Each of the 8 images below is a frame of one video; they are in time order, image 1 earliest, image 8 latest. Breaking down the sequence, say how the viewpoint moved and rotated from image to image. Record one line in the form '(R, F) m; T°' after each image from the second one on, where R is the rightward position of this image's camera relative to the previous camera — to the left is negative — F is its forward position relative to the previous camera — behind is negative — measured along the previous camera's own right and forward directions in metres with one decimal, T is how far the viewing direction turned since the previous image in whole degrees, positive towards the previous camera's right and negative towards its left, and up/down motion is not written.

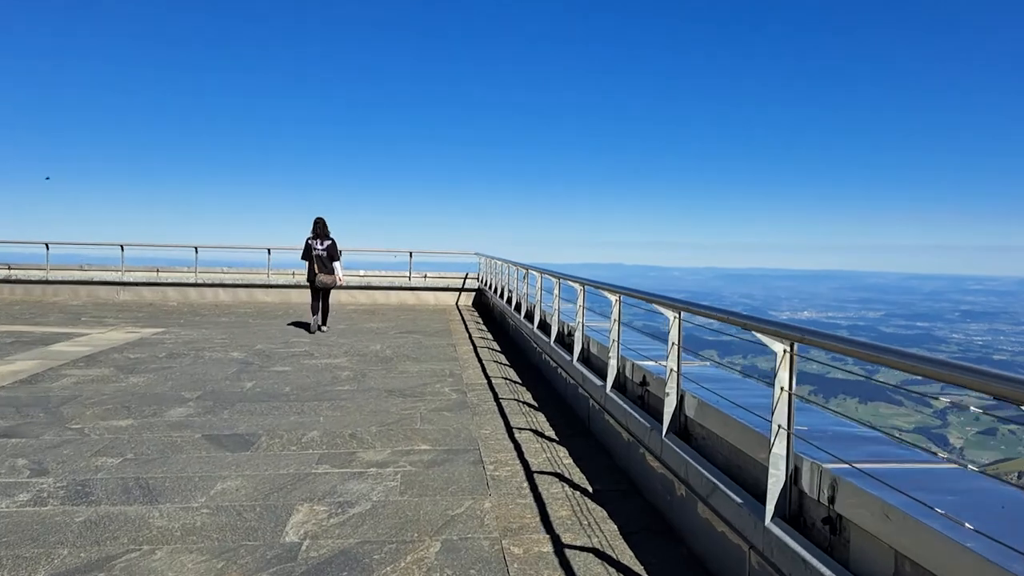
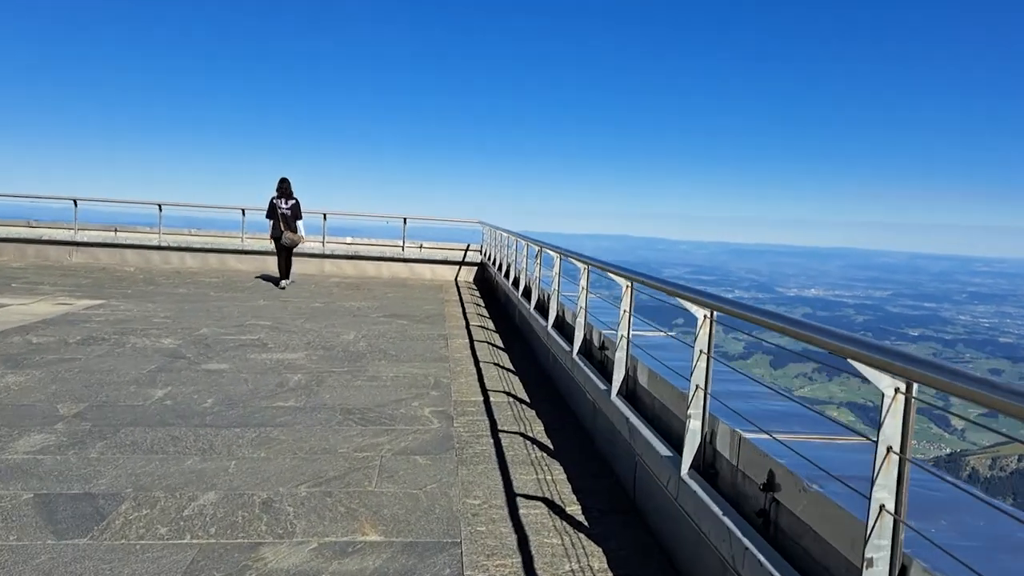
(0.0, +1.8) m; 0°
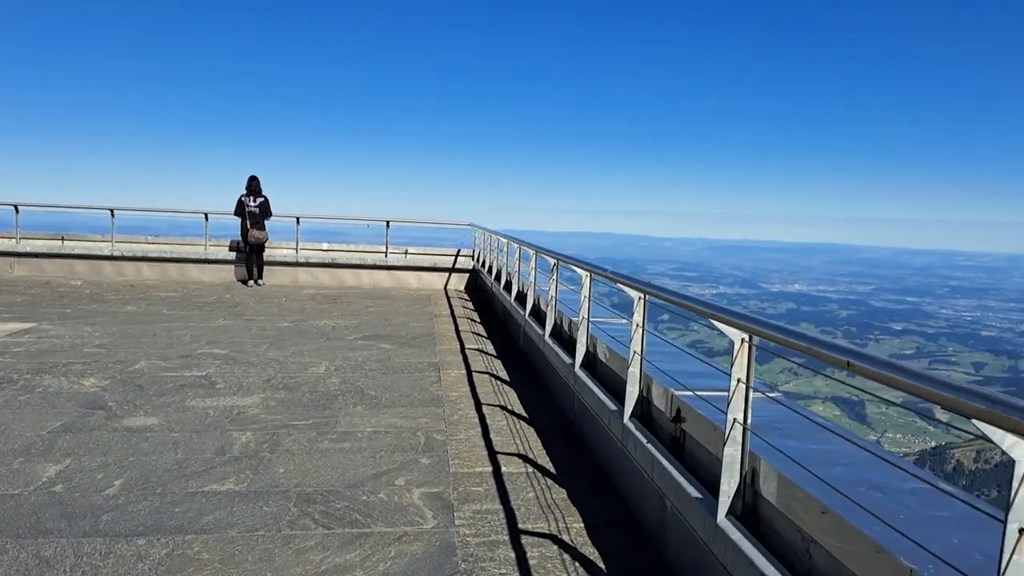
(-0.1, +1.3) m; +1°
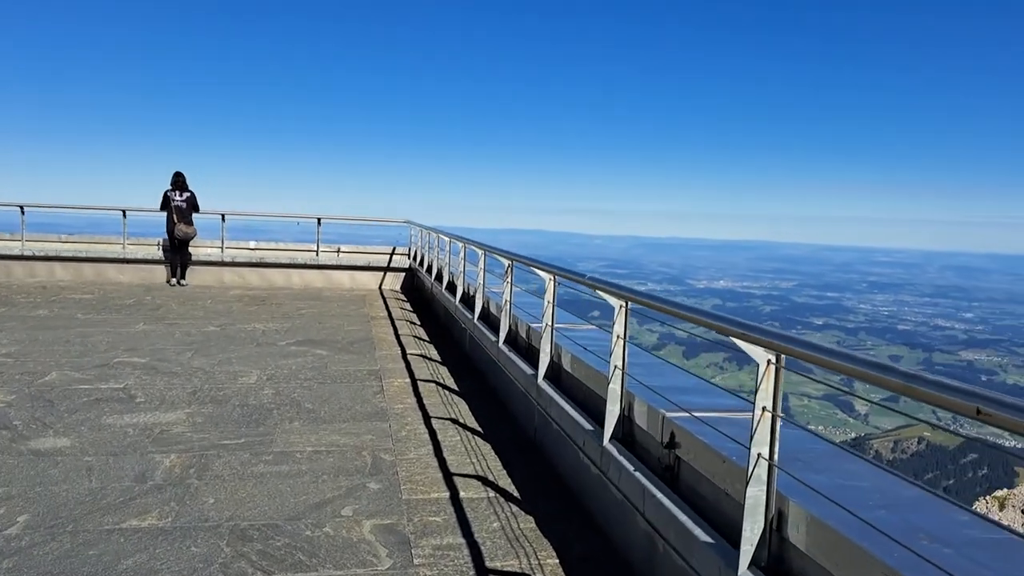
(-0.1, +0.4) m; +4°
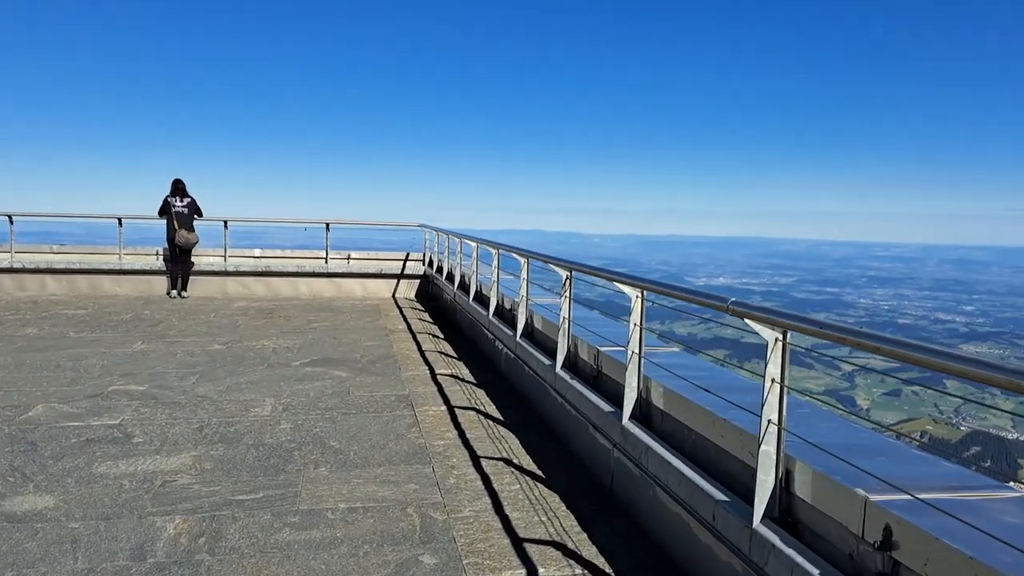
(-0.3, +0.7) m; 0°
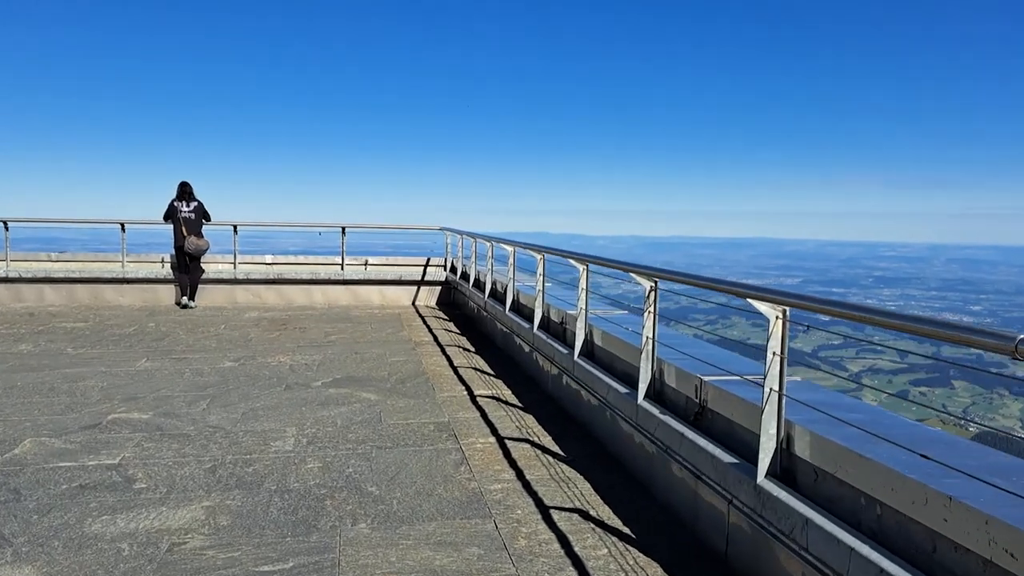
(-0.2, +0.7) m; 0°
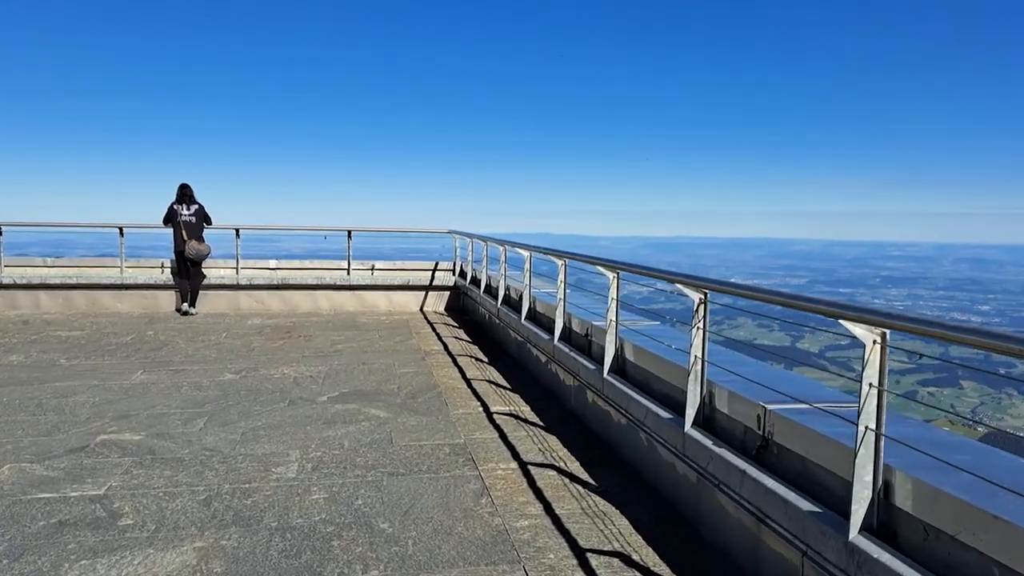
(-0.1, +0.4) m; 0°
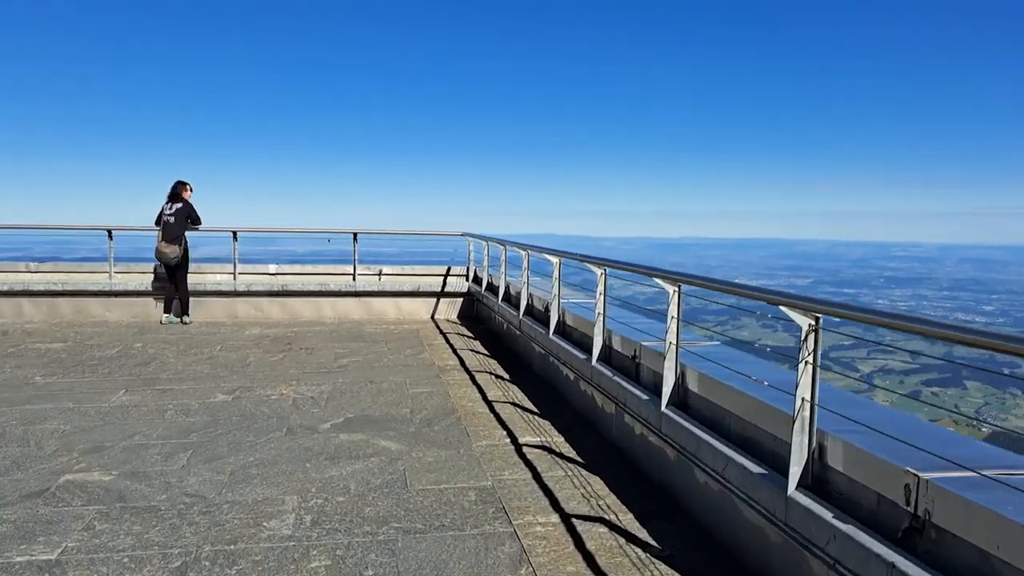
(-0.1, +0.7) m; 0°
